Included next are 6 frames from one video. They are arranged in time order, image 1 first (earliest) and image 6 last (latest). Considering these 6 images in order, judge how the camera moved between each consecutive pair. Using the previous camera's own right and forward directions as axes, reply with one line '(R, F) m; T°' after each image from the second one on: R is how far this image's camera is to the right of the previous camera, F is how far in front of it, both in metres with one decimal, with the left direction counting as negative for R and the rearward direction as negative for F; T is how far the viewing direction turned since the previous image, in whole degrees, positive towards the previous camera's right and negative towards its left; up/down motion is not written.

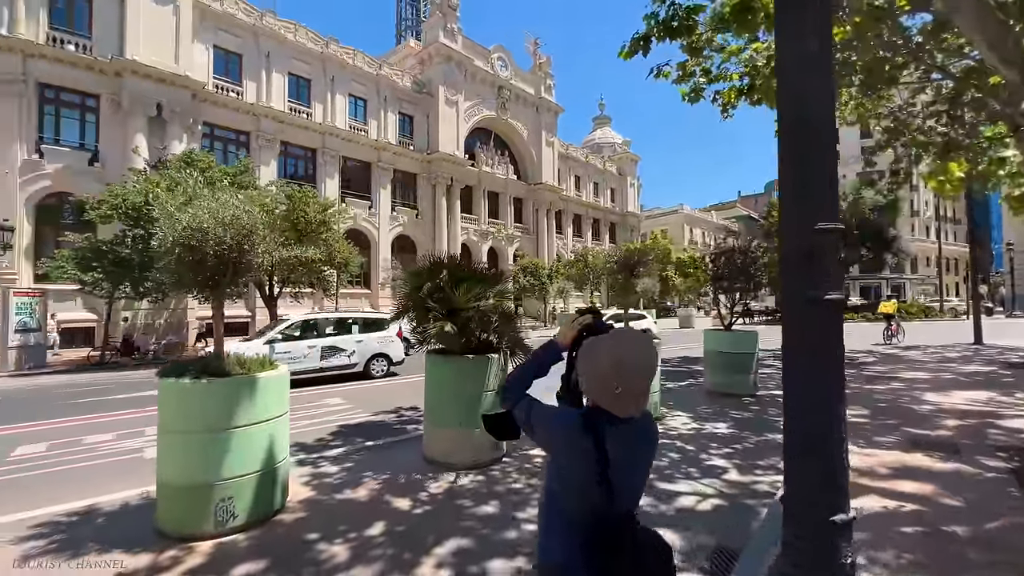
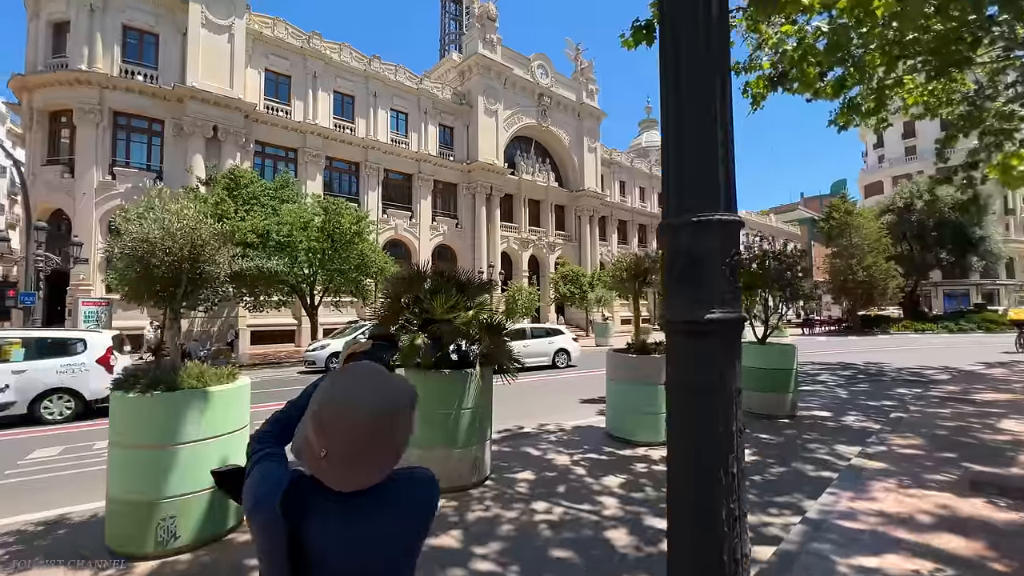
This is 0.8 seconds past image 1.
(+0.7, +0.4) m; -6°
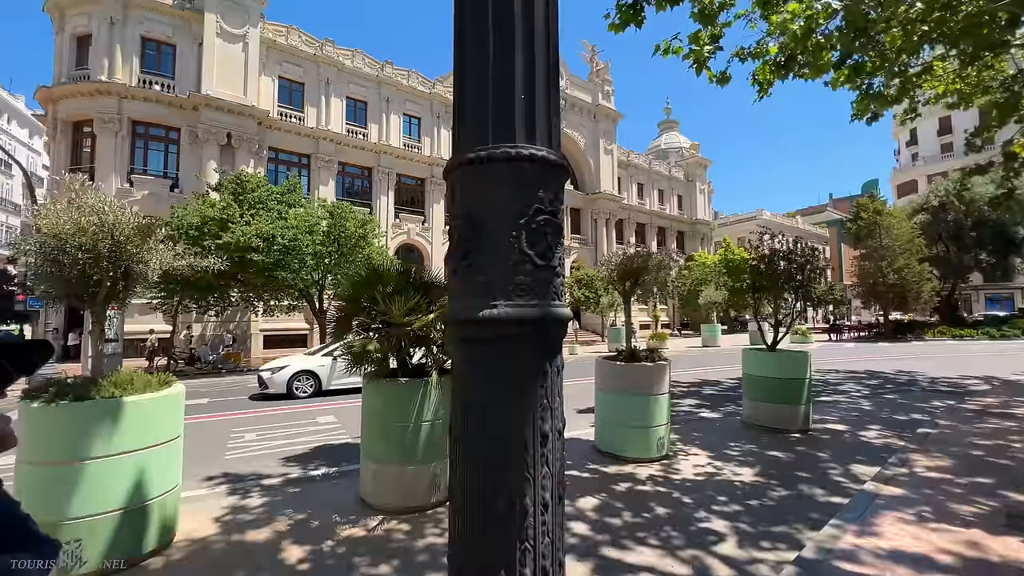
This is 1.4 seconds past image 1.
(+0.5, +0.4) m; -3°
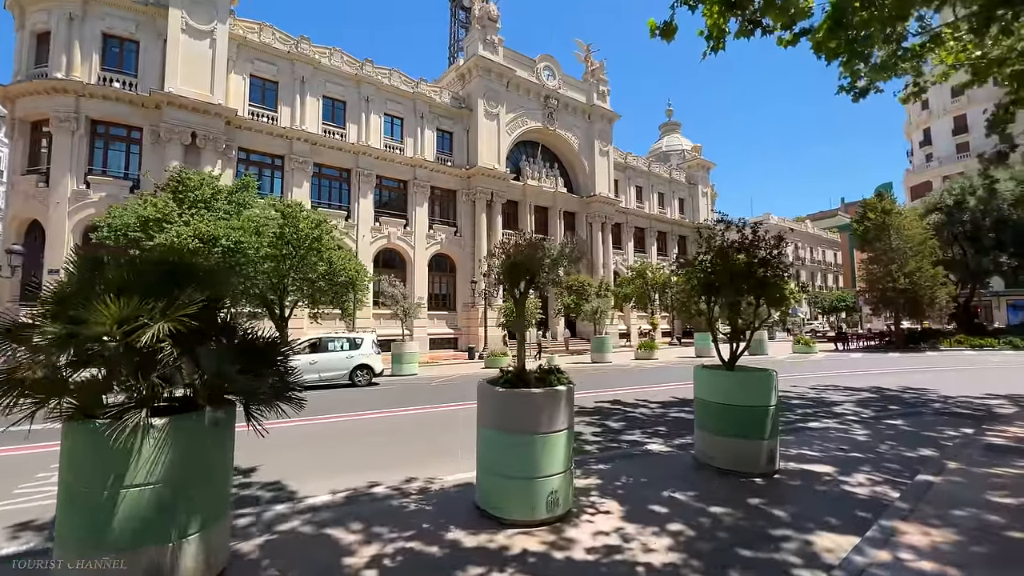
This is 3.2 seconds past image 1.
(+1.4, +1.4) m; -1°
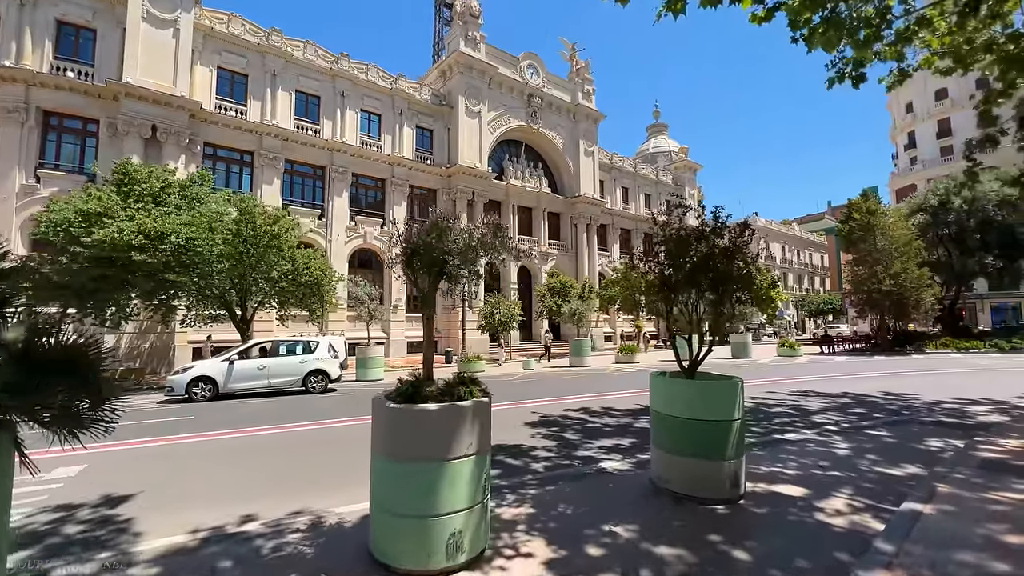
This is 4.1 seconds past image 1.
(+0.6, +0.7) m; +1°
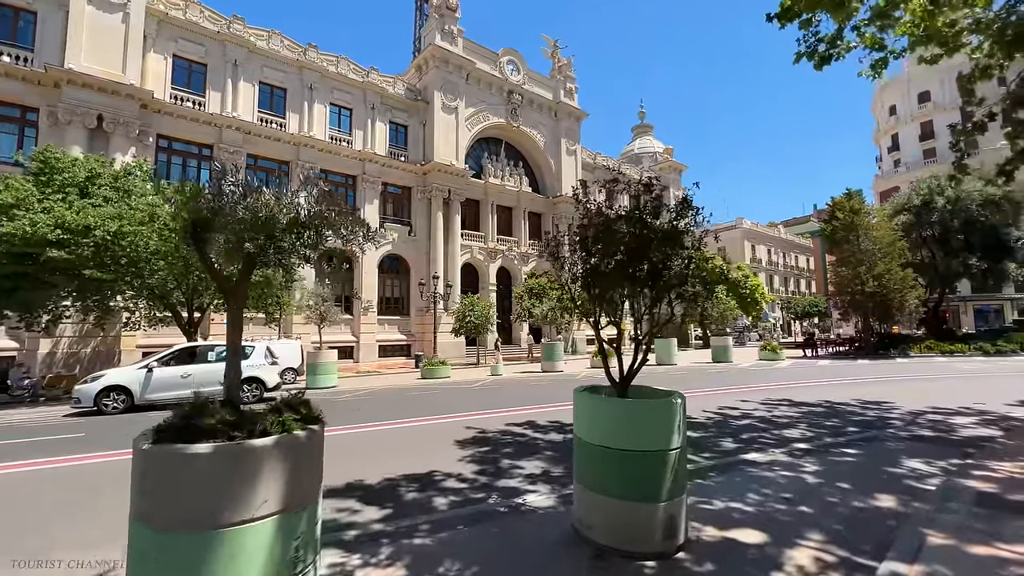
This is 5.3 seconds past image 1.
(+0.8, +0.9) m; +1°
